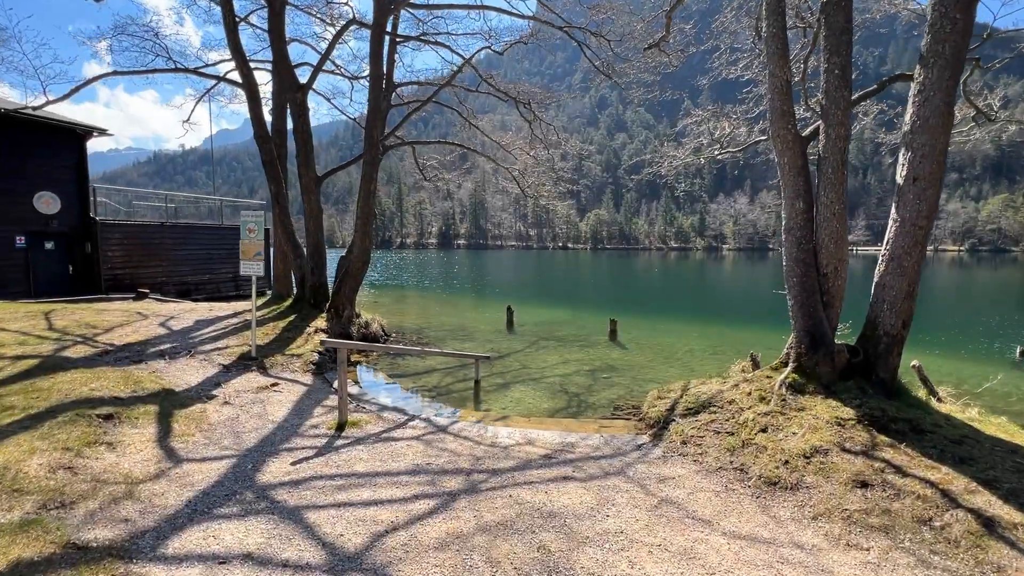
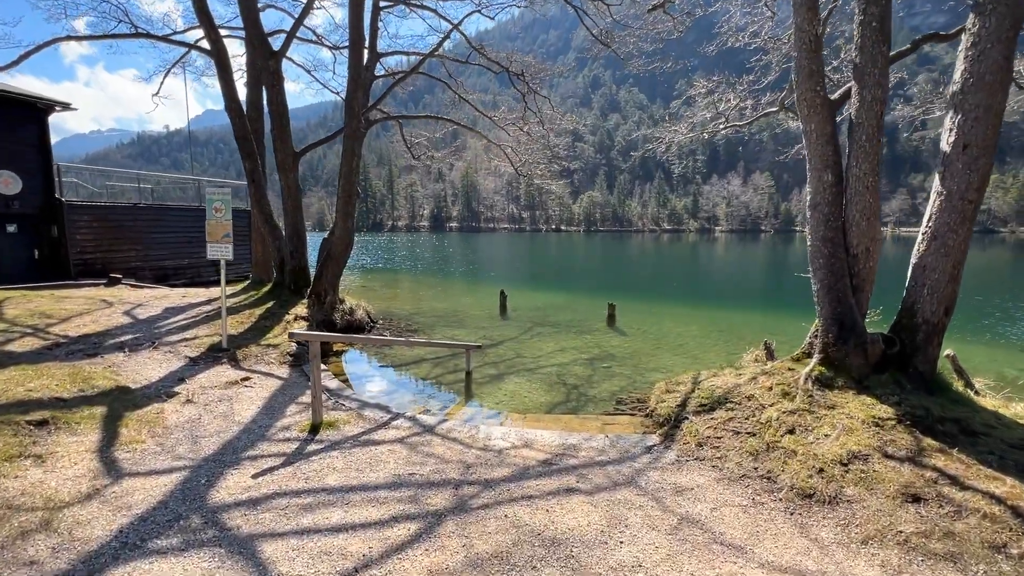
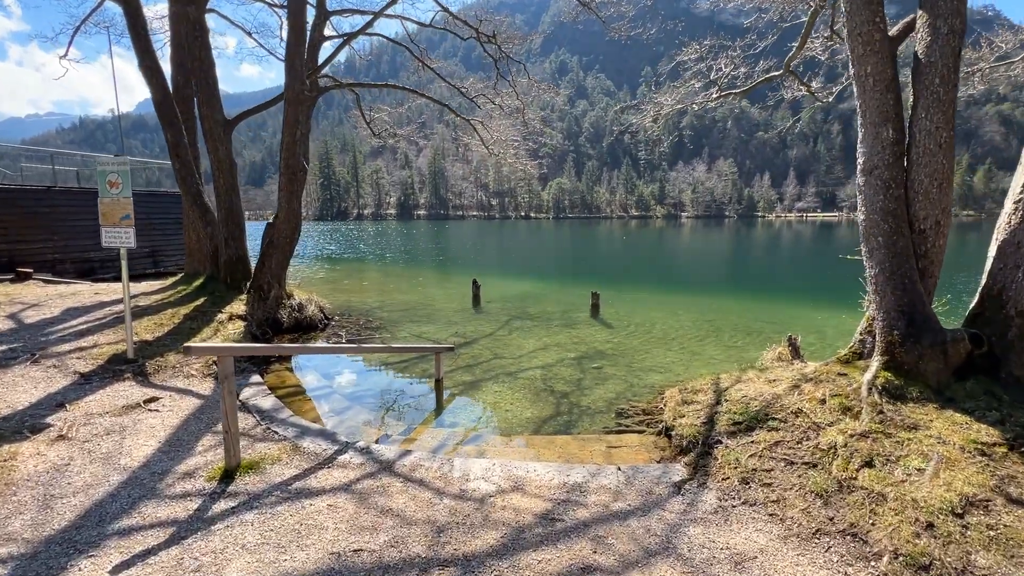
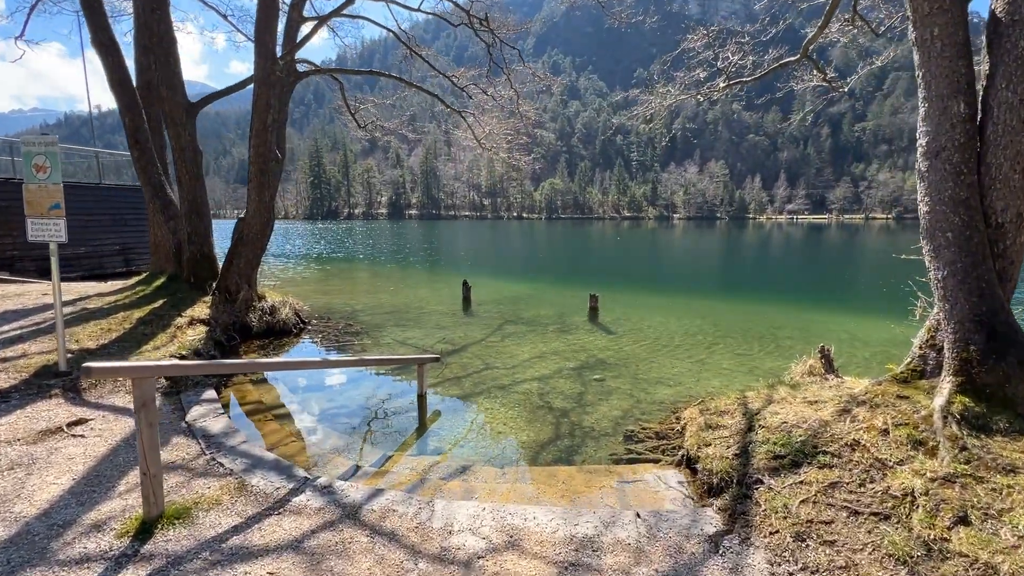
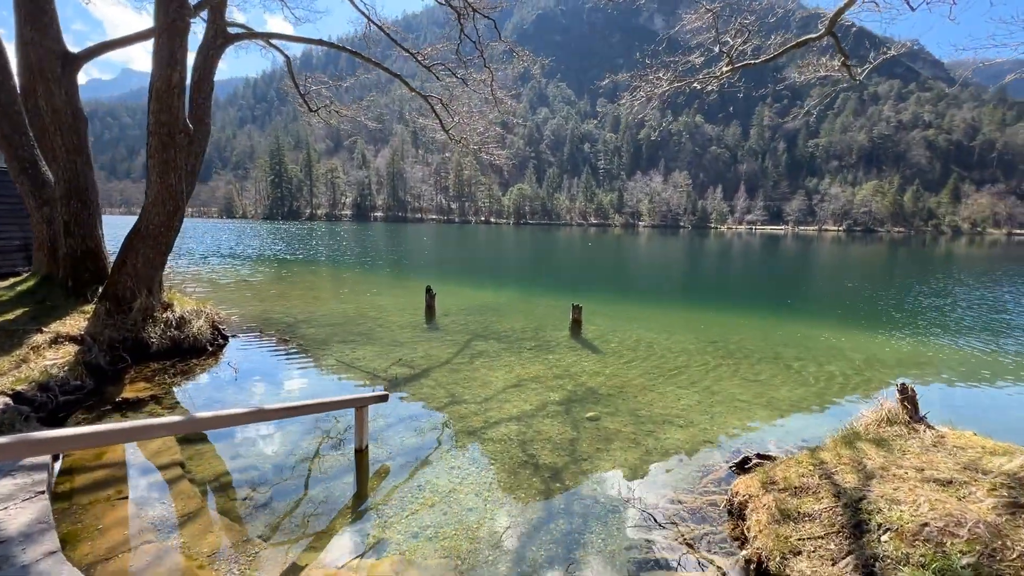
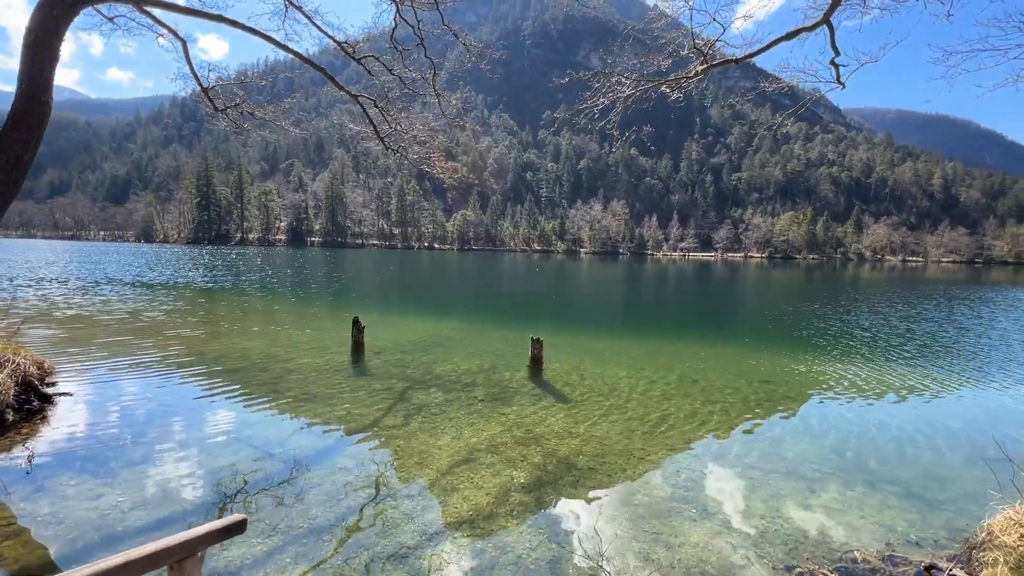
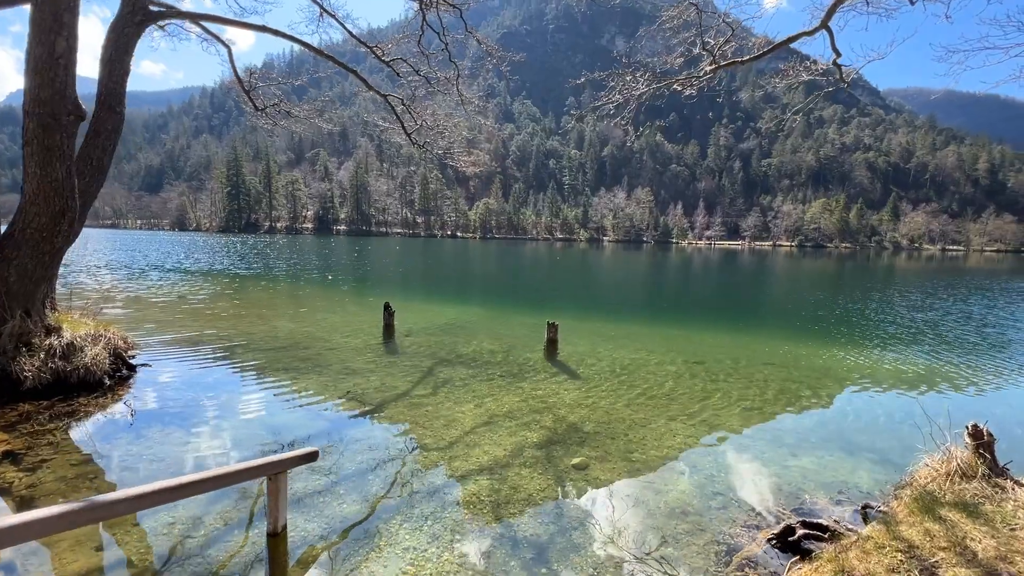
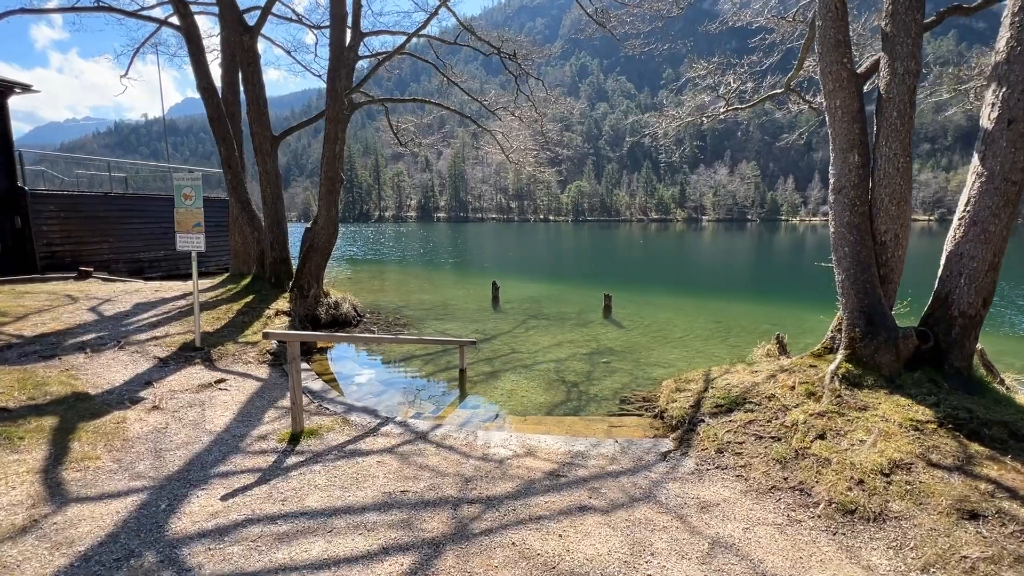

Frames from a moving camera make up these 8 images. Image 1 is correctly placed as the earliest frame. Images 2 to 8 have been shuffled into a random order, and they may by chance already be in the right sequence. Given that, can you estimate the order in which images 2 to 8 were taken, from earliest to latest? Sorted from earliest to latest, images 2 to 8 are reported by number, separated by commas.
2, 8, 3, 4, 5, 7, 6
